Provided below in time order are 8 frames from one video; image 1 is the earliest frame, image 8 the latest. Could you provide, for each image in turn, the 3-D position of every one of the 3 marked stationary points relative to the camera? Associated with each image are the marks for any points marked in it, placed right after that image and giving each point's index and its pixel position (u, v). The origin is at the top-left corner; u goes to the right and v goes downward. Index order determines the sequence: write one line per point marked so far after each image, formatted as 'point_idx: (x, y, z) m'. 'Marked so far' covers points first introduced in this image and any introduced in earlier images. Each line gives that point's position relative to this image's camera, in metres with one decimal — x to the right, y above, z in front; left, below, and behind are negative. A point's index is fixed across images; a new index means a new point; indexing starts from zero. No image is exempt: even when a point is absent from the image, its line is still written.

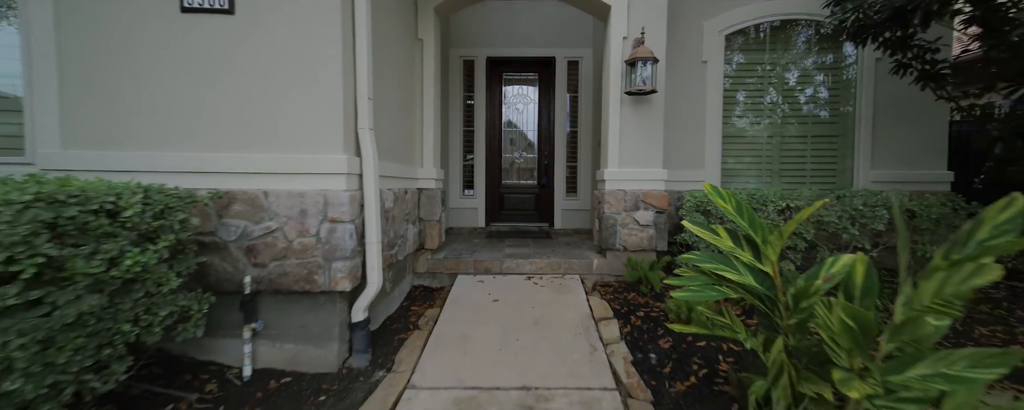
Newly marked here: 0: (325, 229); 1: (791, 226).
0: (-1.0, -0.1, +2.2) m
1: (+1.1, -0.1, +1.7) m
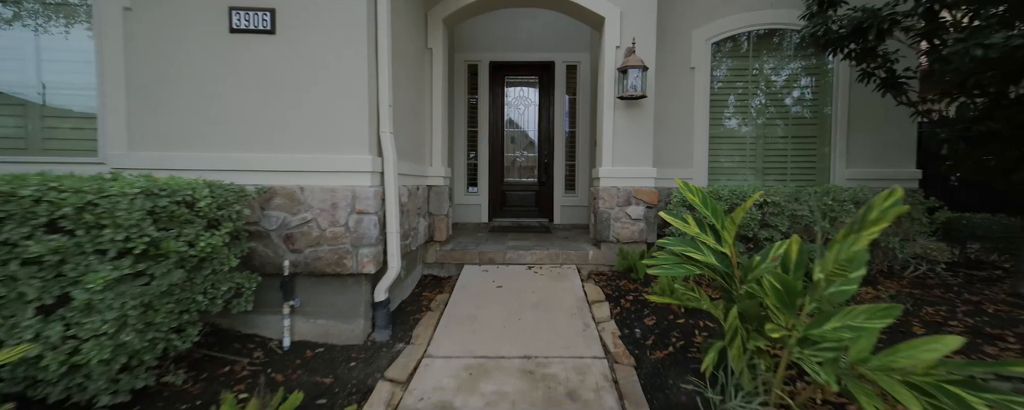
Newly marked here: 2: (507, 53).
0: (-1.0, -0.1, +2.5) m
1: (+1.1, 0.0, +2.1) m
2: (-0.1, +2.2, +5.9) m
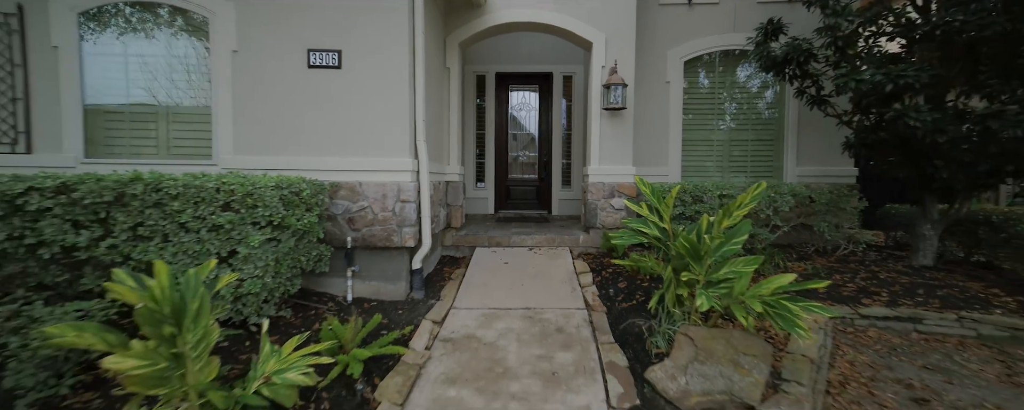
0: (-1.0, 0.0, +3.4) m
1: (+1.1, 0.0, +3.0) m
2: (0.0, +2.3, +6.8) m
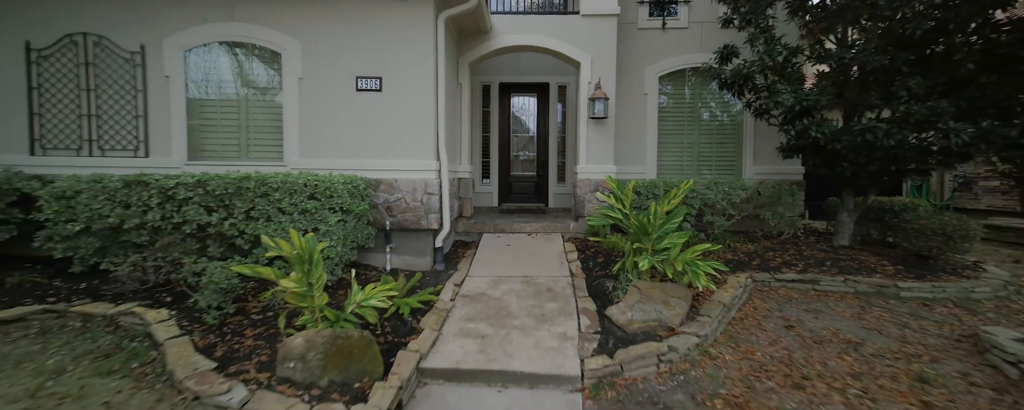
0: (-0.9, +0.1, +4.5) m
1: (+1.1, +0.1, +4.0) m
2: (0.0, +2.5, +7.8) m
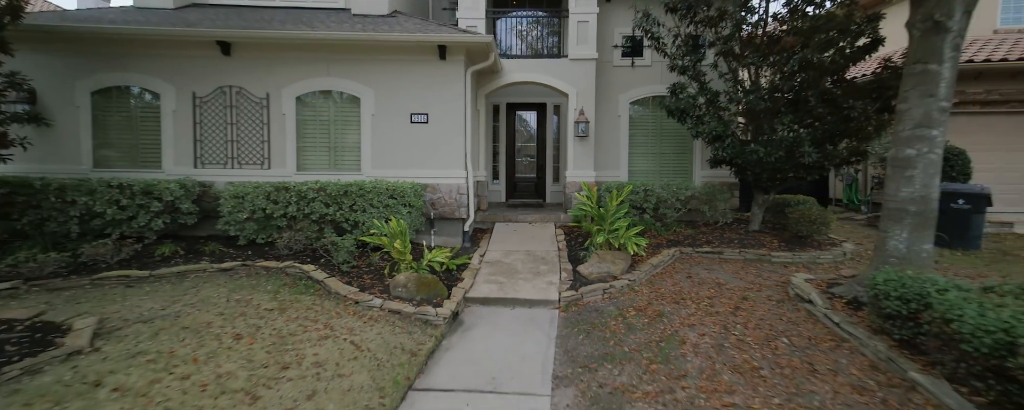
0: (-0.8, +0.1, +6.5) m
1: (+1.2, +0.2, +6.0) m
2: (+0.1, +2.6, +9.8) m
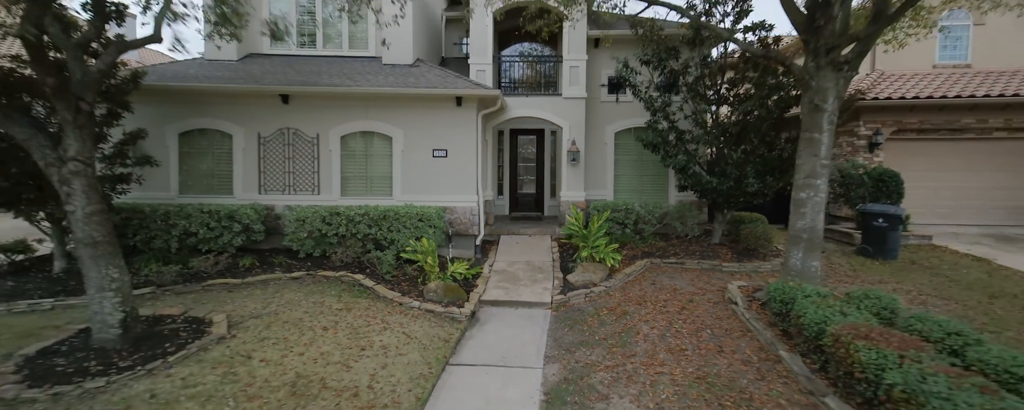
0: (-0.8, -0.2, +8.0) m
1: (+1.3, -0.2, +7.5) m
2: (+0.2, +2.2, +11.2) m
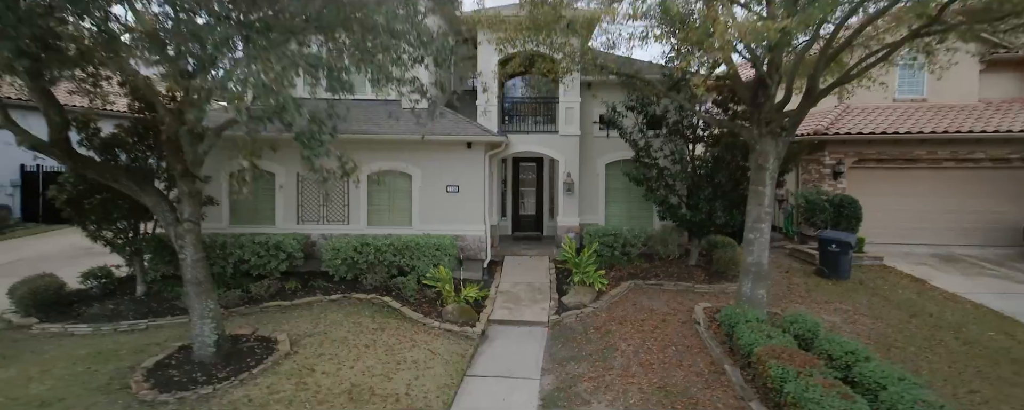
0: (-0.7, -0.8, +9.2) m
1: (+1.3, -0.8, +8.7) m
2: (+0.3, +1.6, +12.4) m
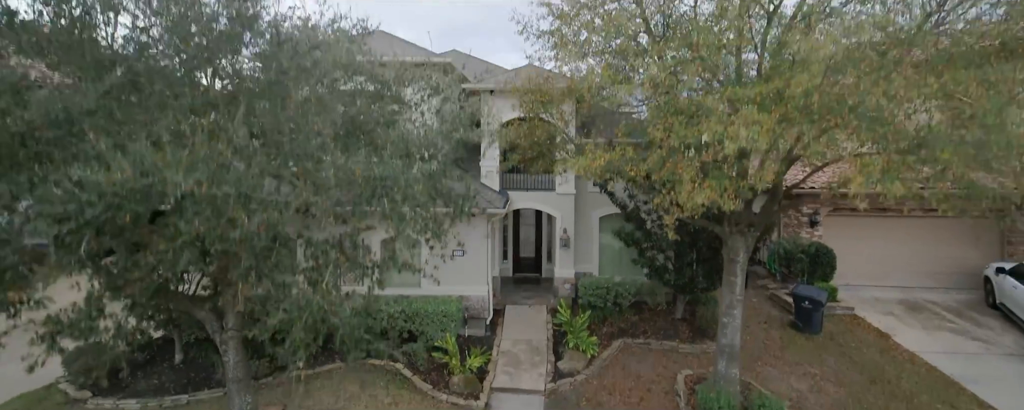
0: (-0.7, -2.4, +9.9) m
1: (+1.3, -2.3, +9.4) m
2: (+0.2, +0.2, +13.1) m
